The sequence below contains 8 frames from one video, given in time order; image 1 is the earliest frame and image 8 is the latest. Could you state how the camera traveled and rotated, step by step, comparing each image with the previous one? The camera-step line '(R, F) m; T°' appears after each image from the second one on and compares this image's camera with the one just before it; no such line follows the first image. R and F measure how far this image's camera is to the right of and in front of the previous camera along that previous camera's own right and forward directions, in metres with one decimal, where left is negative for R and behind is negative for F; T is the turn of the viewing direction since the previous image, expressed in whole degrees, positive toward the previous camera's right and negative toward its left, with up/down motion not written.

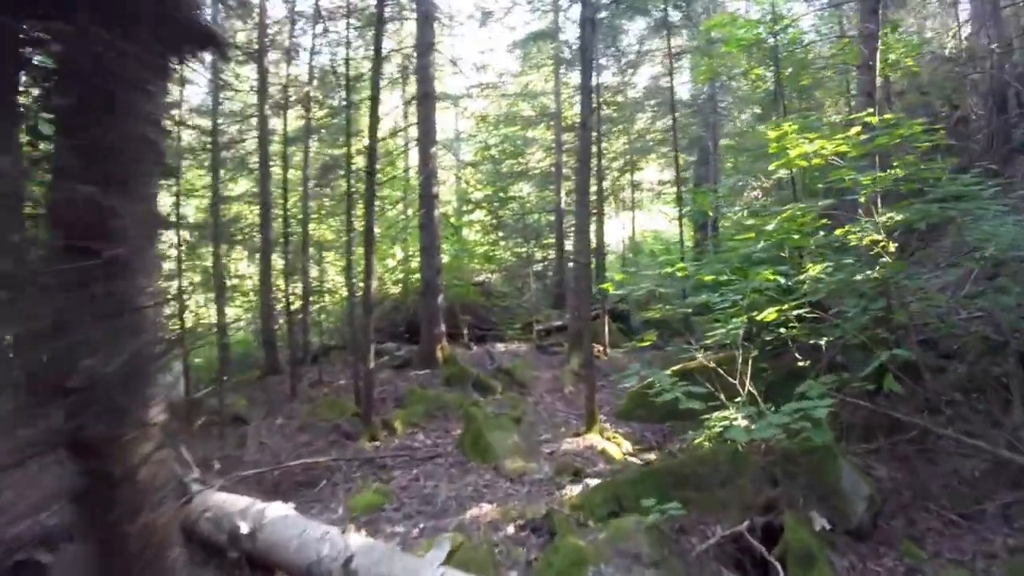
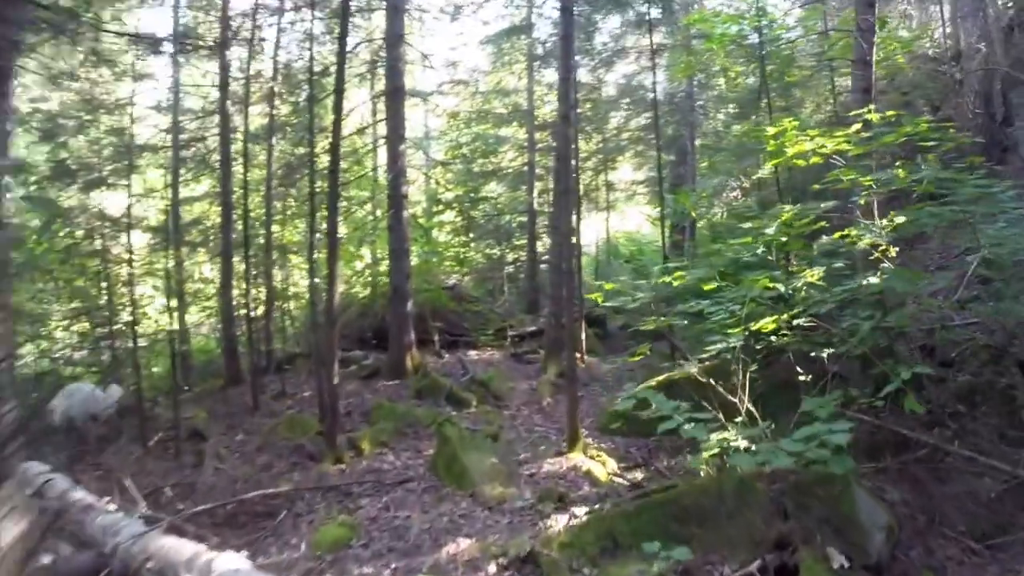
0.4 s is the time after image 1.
(-0.1, +0.7) m; +2°
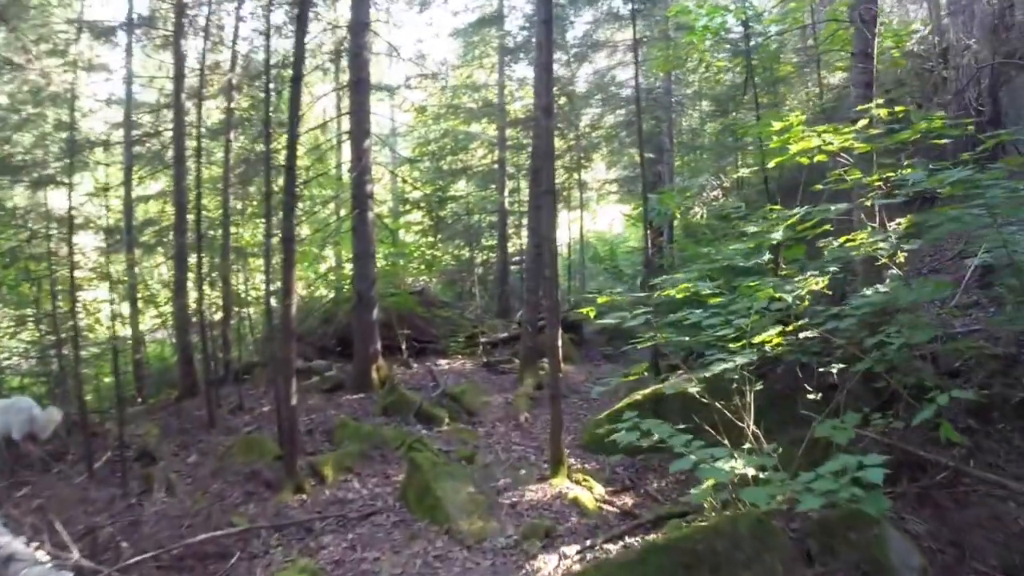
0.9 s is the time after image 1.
(-0.1, +0.8) m; +2°
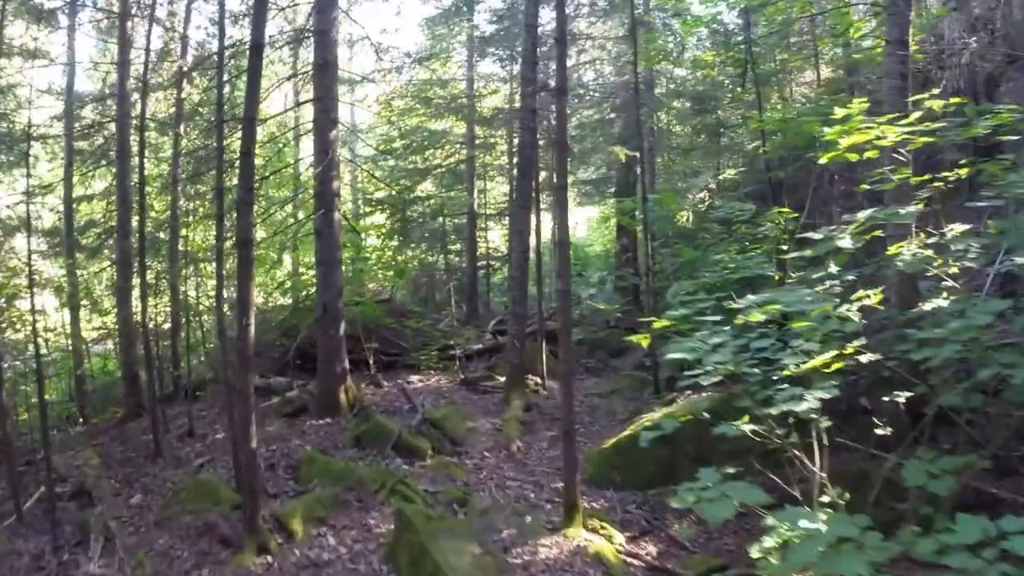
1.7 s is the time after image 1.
(-0.4, +1.2) m; +3°
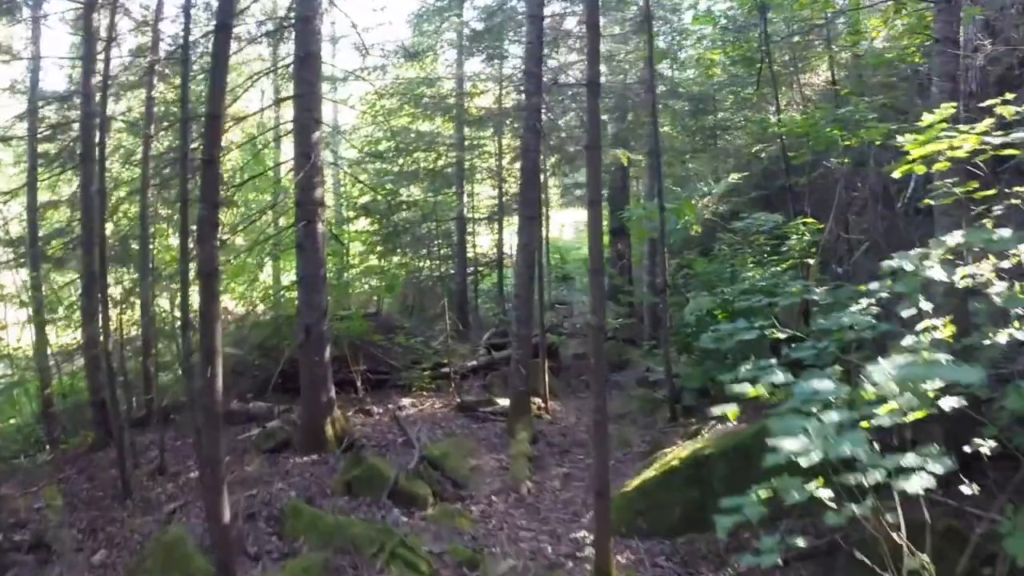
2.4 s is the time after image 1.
(-0.2, +1.0) m; +1°
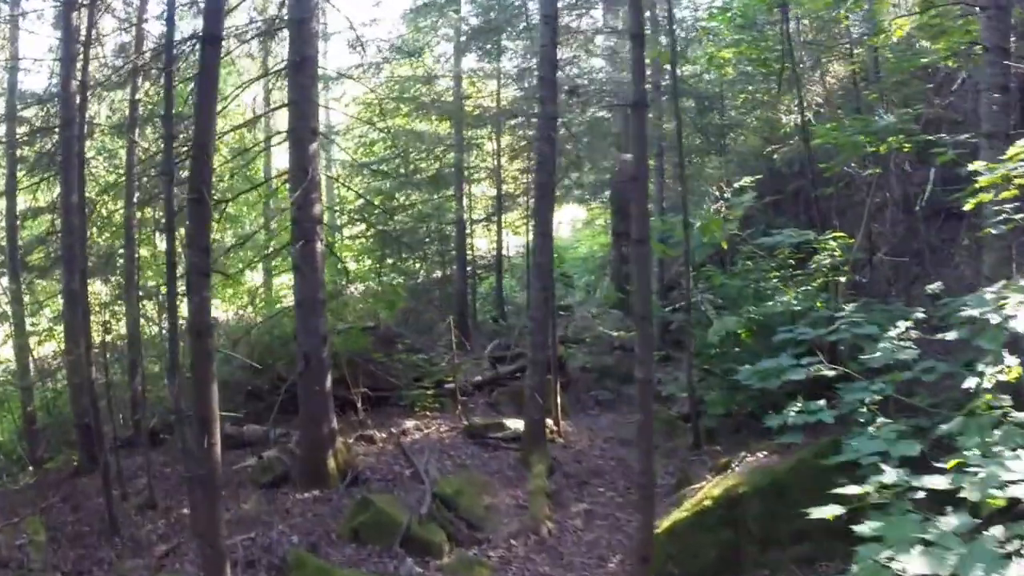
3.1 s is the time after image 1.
(-0.2, +0.6) m; +1°
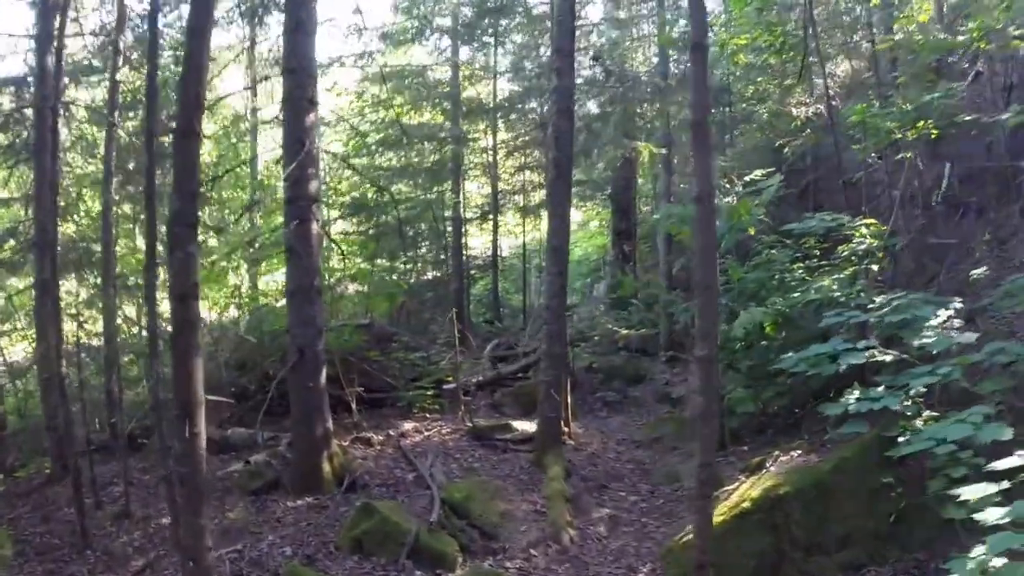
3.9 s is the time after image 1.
(-0.2, +0.8) m; +1°
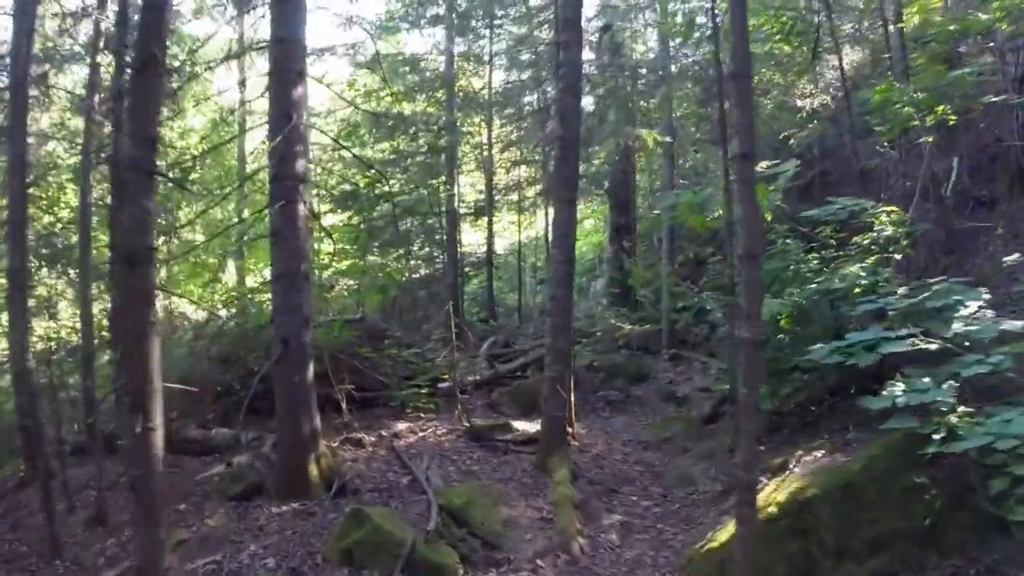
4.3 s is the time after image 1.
(-0.1, +0.6) m; +1°
